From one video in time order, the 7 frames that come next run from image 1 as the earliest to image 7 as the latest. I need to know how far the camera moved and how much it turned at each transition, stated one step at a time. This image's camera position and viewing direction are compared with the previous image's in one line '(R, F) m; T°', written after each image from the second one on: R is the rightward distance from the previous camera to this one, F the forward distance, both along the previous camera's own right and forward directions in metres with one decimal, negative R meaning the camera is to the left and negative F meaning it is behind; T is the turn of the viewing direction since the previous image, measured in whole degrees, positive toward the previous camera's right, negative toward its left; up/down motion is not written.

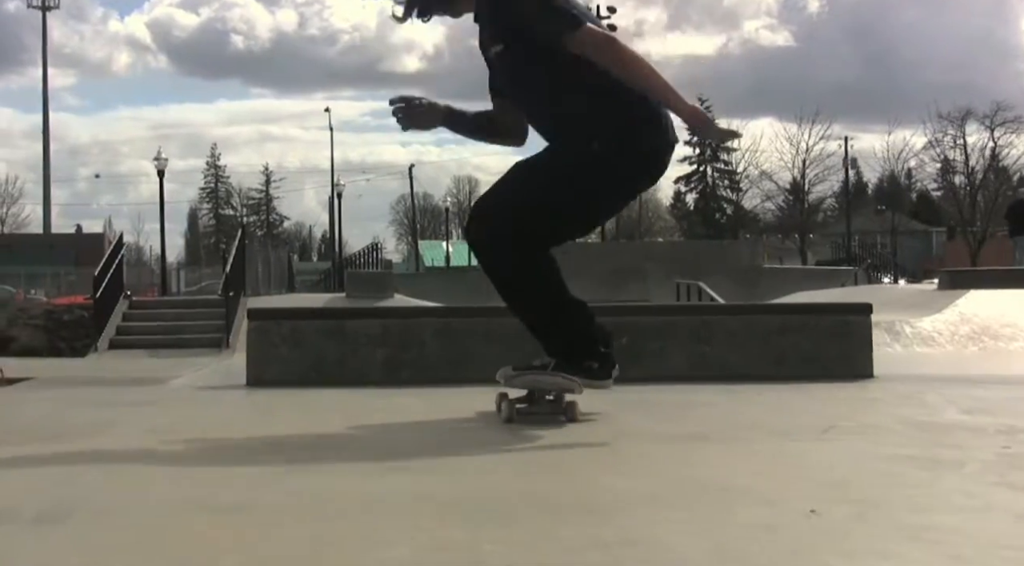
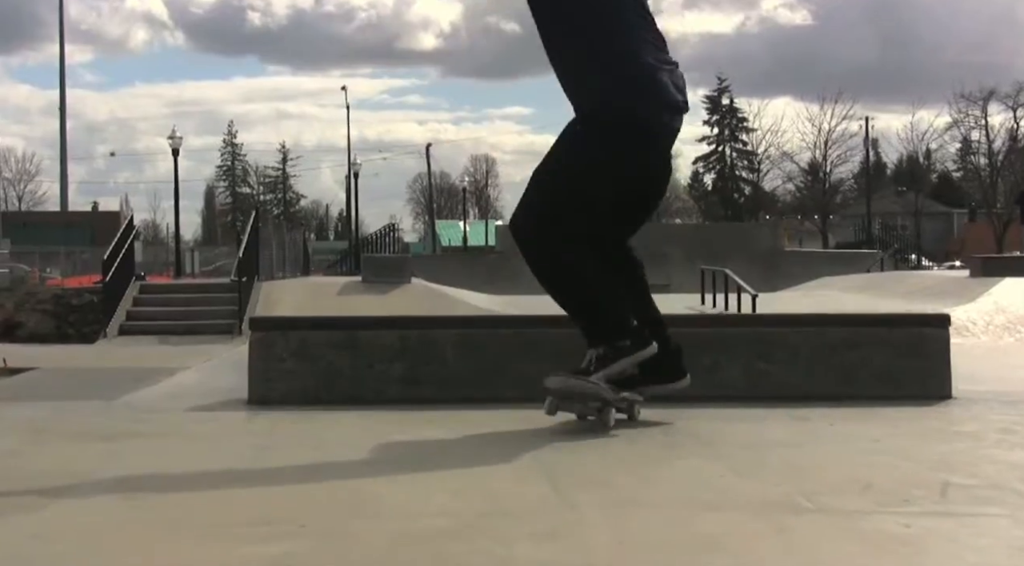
(-0.1, +0.8) m; -1°
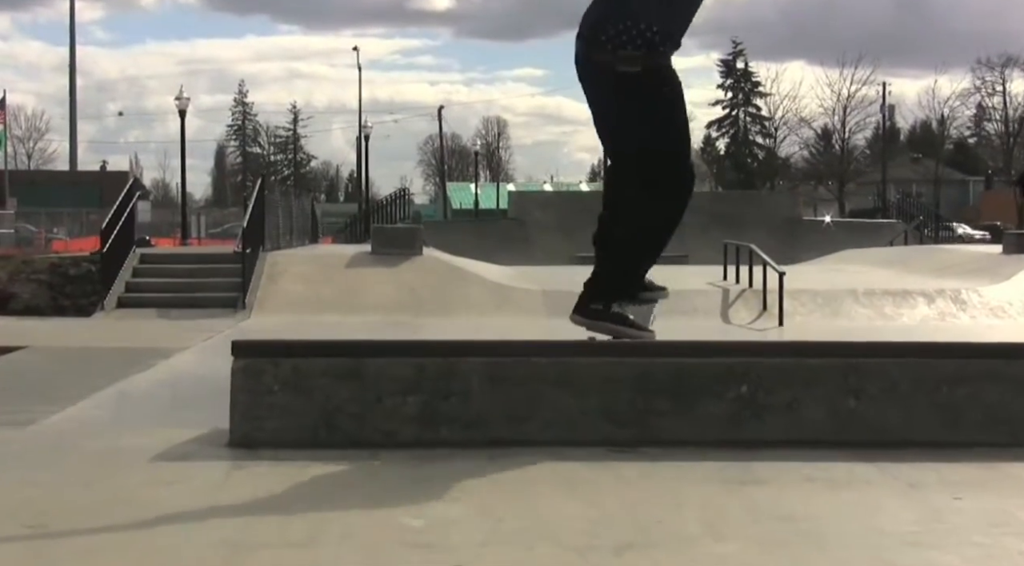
(-0.1, +1.2) m; 0°
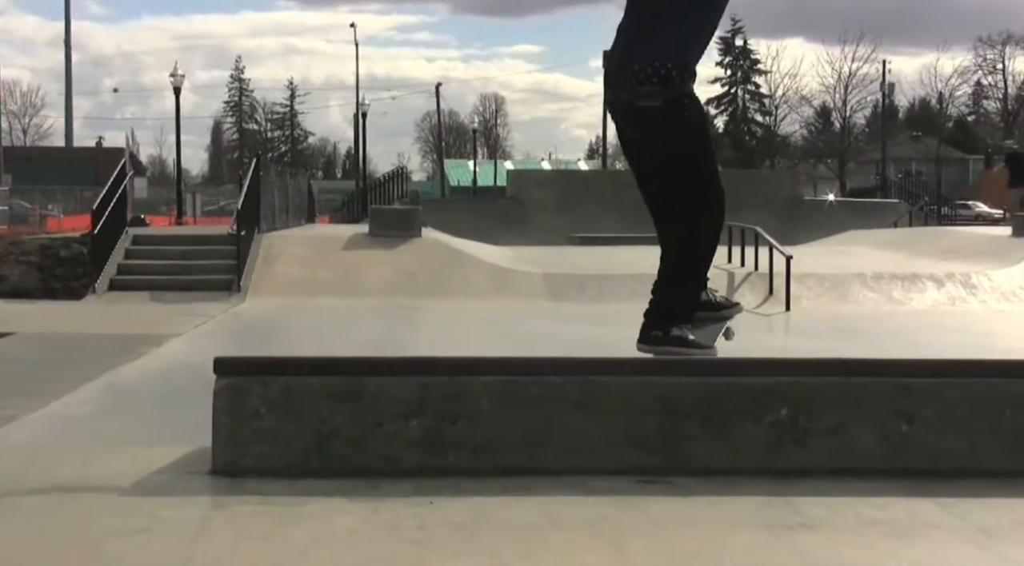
(-0.1, +0.6) m; 0°
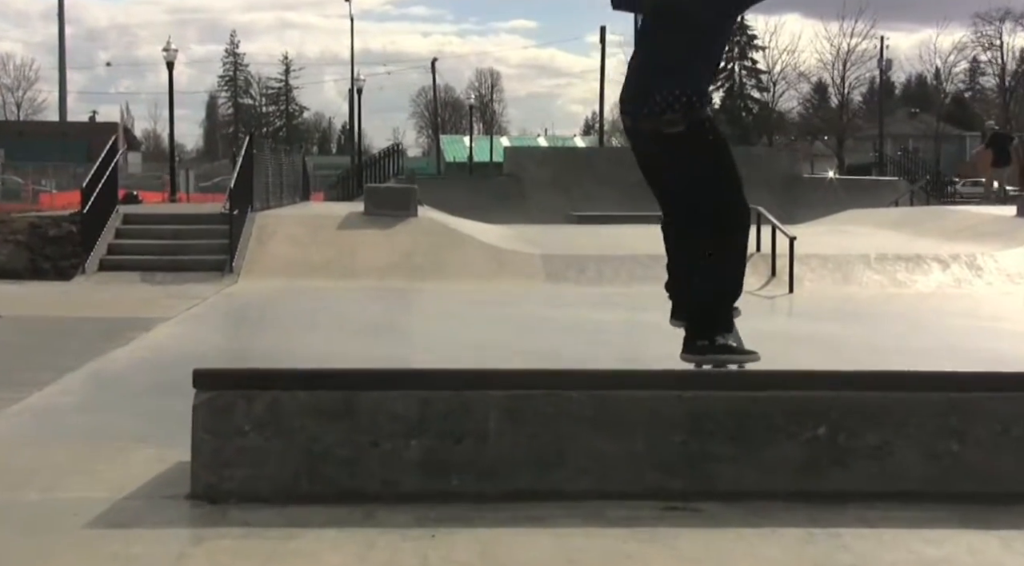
(-0.1, +0.5) m; 0°
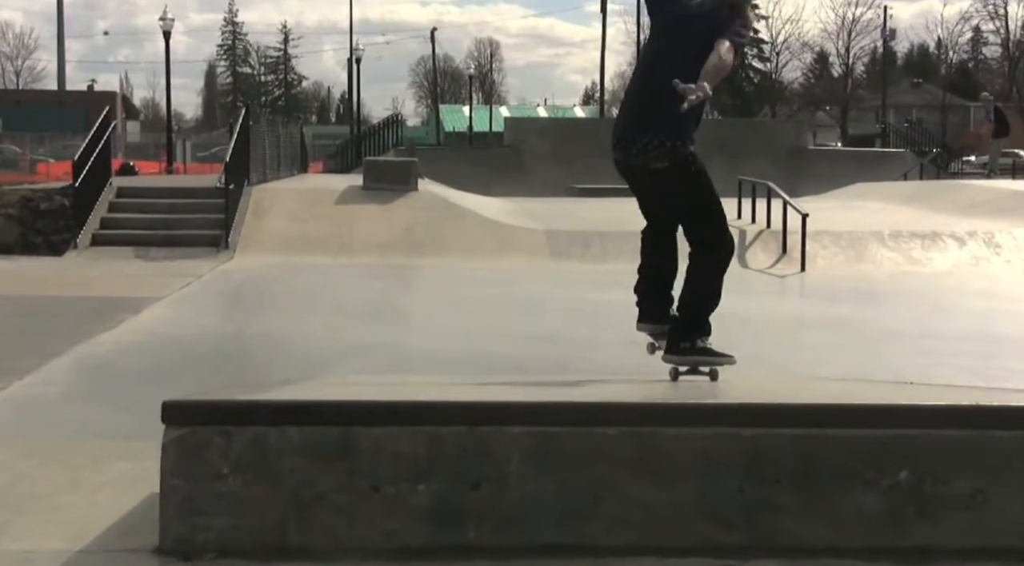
(-0.1, +0.7) m; 0°
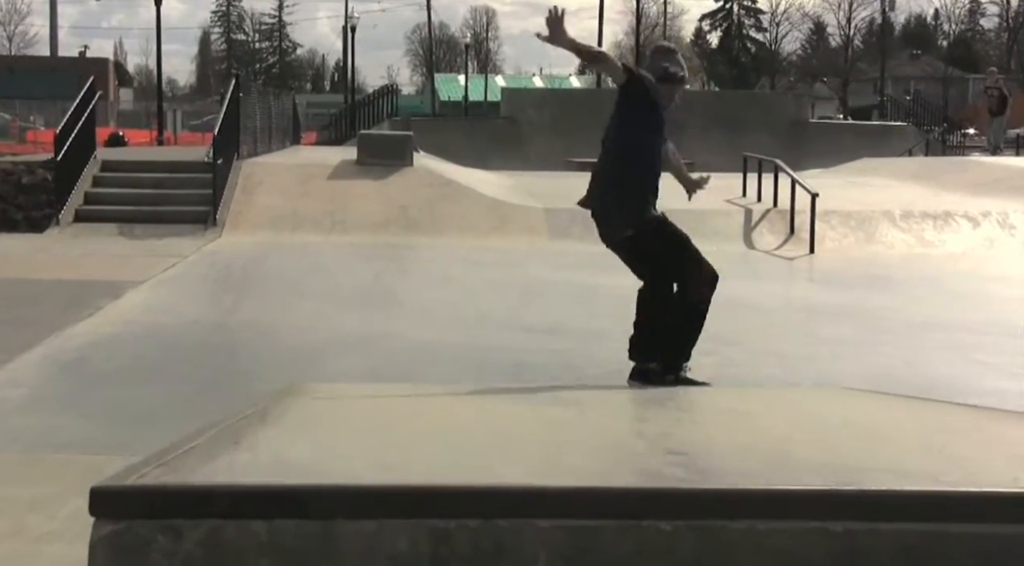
(-0.1, +0.9) m; 0°
